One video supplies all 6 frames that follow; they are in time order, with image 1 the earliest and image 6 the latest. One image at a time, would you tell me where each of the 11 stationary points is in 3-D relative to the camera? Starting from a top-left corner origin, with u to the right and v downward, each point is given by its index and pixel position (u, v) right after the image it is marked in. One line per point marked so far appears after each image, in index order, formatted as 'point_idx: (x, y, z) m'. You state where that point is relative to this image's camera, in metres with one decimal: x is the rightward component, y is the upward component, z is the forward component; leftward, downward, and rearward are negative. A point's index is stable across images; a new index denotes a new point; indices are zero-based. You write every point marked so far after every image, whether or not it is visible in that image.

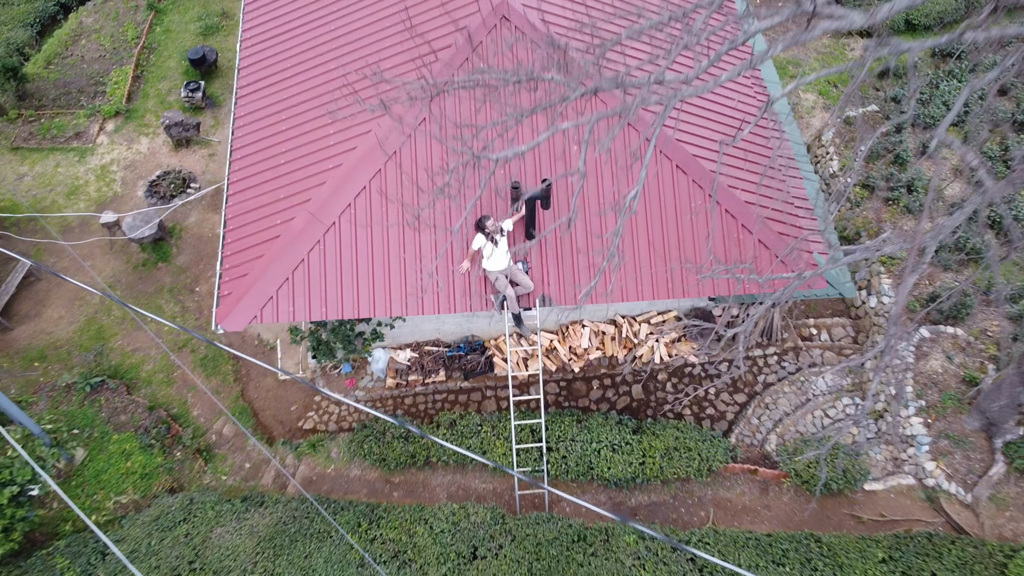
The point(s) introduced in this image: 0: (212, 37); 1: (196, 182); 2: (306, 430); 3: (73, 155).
0: (-4.2, +3.5, +11.4) m
1: (-3.8, +1.3, +9.8) m
2: (-1.9, -1.3, +7.8) m
3: (-5.3, +1.6, +10.0) m
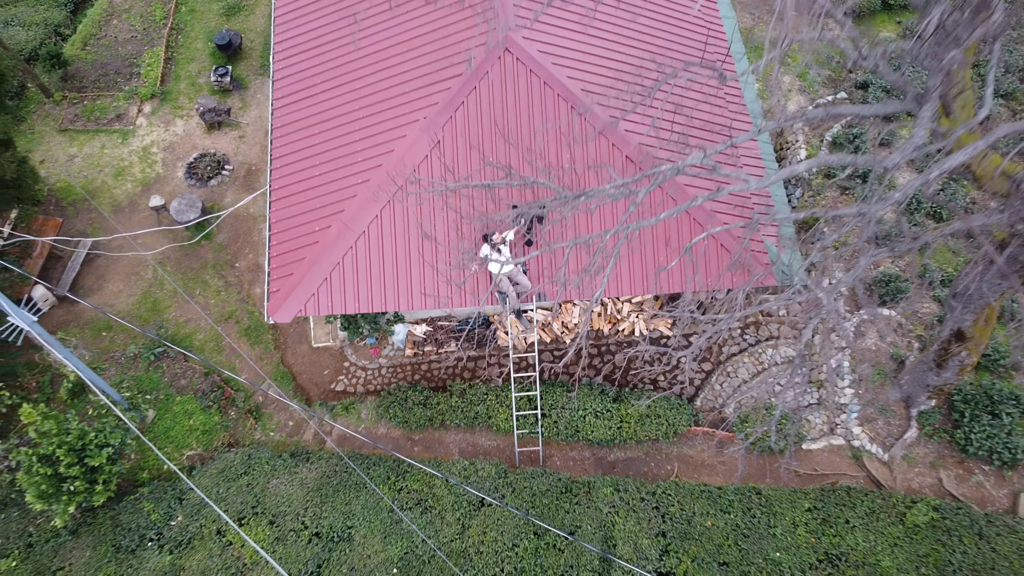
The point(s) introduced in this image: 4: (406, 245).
0: (-4.1, +4.1, +12.2) m
1: (-3.7, +1.6, +10.9) m
2: (-1.9, -1.1, +9.2) m
3: (-5.3, +2.1, +11.0) m
4: (-0.9, +0.4, +7.4) m
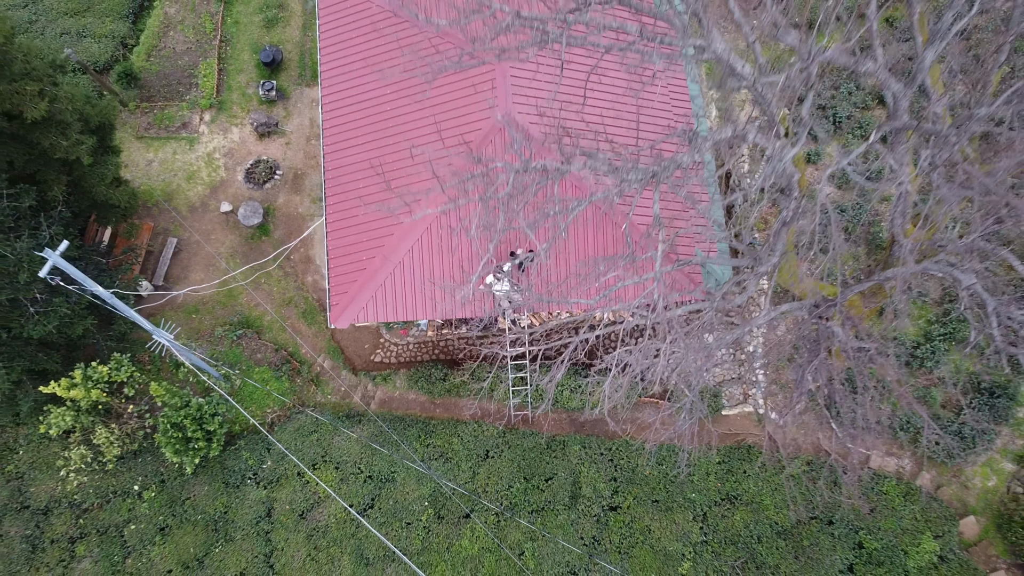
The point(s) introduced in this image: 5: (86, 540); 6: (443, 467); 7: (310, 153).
0: (-4.1, +4.5, +14.3) m
1: (-3.8, +1.9, +13.3) m
2: (-2.0, -1.1, +12.0) m
3: (-5.4, +2.4, +13.4) m
4: (-1.0, +0.2, +10.1) m
5: (-5.4, -3.2, +10.4) m
6: (-0.9, -2.3, +10.6) m
7: (-3.3, +2.2, +13.5) m
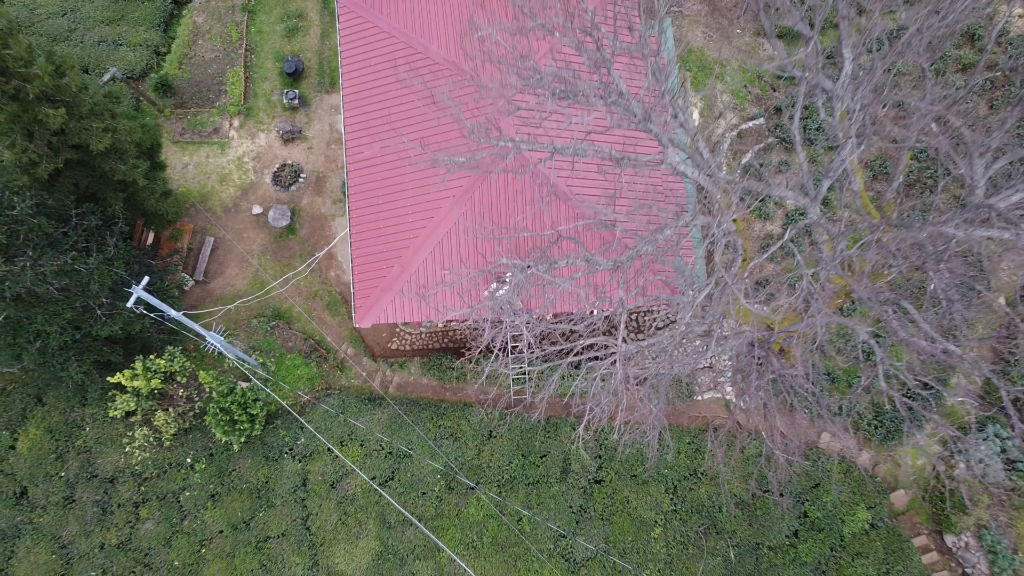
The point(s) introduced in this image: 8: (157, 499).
0: (-4.1, +4.7, +15.5) m
1: (-3.8, +2.1, +14.7) m
2: (-2.0, -1.0, +13.7) m
3: (-5.3, +2.5, +14.8) m
4: (-1.0, +0.1, +11.6) m
5: (-5.5, -3.2, +12.2) m
6: (-0.9, -2.4, +12.3) m
7: (-3.3, +2.4, +14.9) m
8: (-5.3, -3.2, +12.3) m
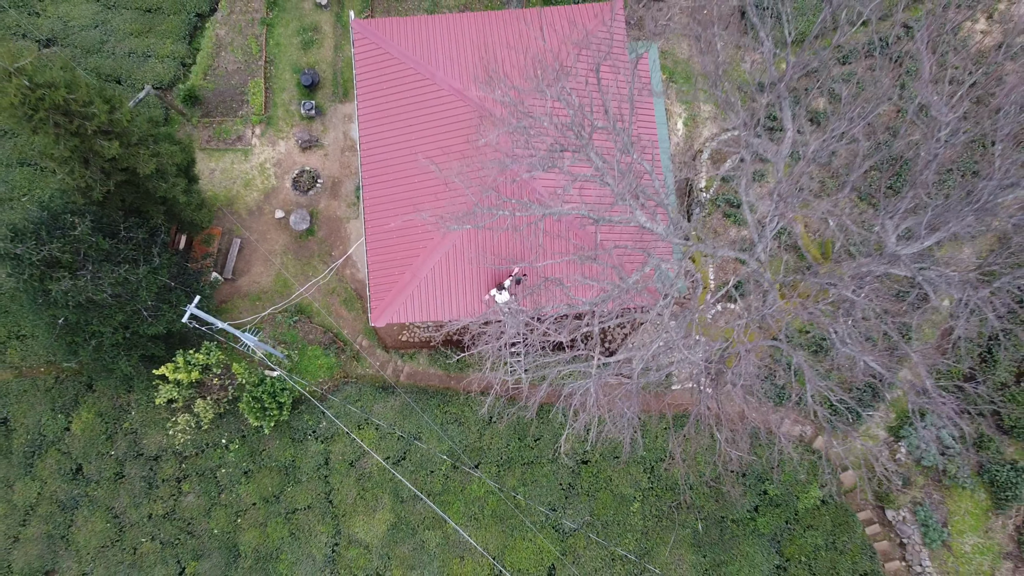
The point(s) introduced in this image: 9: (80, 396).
0: (-4.1, +4.9, +16.8) m
1: (-3.8, +2.2, +16.1) m
2: (-2.0, -1.0, +15.2) m
3: (-5.4, +2.6, +16.1) m
4: (-1.0, 0.0, +13.1) m
5: (-5.5, -3.3, +13.9) m
6: (-0.9, -2.4, +13.9) m
7: (-3.3, +2.5, +16.3) m
8: (-5.4, -3.2, +13.9) m
9: (-7.4, -1.9, +14.1) m
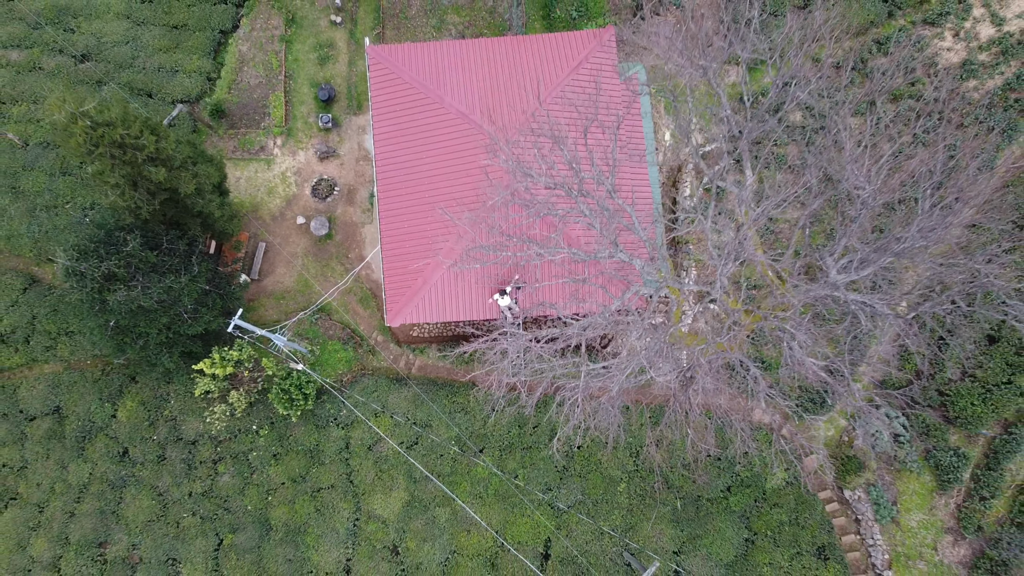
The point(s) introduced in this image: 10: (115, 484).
0: (-4.1, +4.9, +18.1) m
1: (-3.8, +2.2, +17.6) m
2: (-2.0, -1.0, +16.8) m
3: (-5.3, +2.7, +17.6) m
4: (-1.0, -0.1, +14.7) m
5: (-5.5, -3.3, +15.6) m
6: (-0.9, -2.5, +15.6) m
7: (-3.3, +2.5, +17.8) m
8: (-5.4, -3.2, +15.6) m
9: (-7.4, -1.9, +15.7) m
10: (-7.4, -3.7, +15.3) m
